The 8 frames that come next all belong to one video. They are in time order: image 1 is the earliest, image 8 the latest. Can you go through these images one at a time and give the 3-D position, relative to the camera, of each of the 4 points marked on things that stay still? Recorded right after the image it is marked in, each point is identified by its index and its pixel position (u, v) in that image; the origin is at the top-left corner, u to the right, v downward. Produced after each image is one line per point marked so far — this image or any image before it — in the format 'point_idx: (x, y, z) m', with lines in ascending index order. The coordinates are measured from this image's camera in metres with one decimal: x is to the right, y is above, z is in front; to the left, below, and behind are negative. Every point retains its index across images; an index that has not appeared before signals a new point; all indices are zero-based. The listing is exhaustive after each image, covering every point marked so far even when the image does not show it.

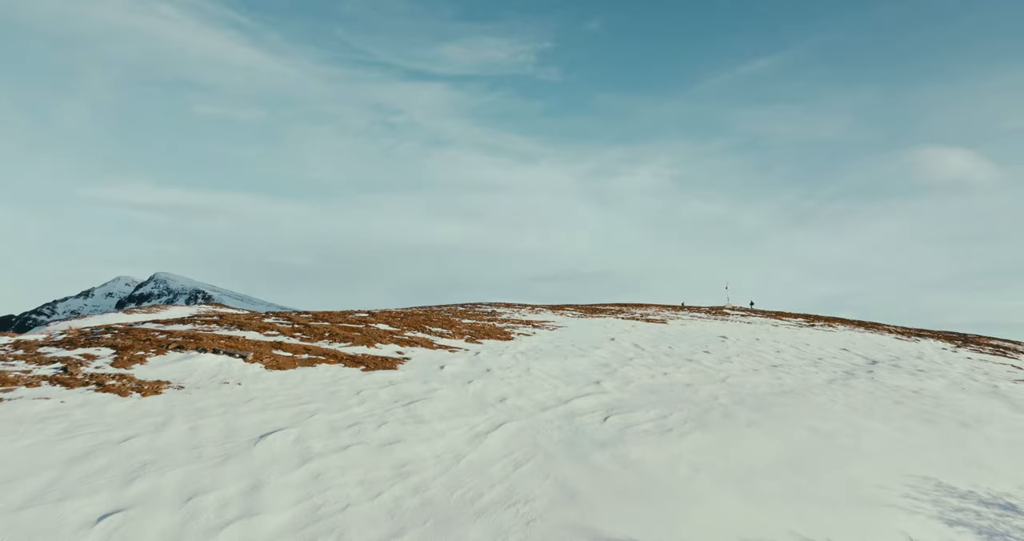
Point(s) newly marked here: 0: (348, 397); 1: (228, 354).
0: (-5.4, -4.2, +16.1) m
1: (-10.9, -3.2, +18.7) m
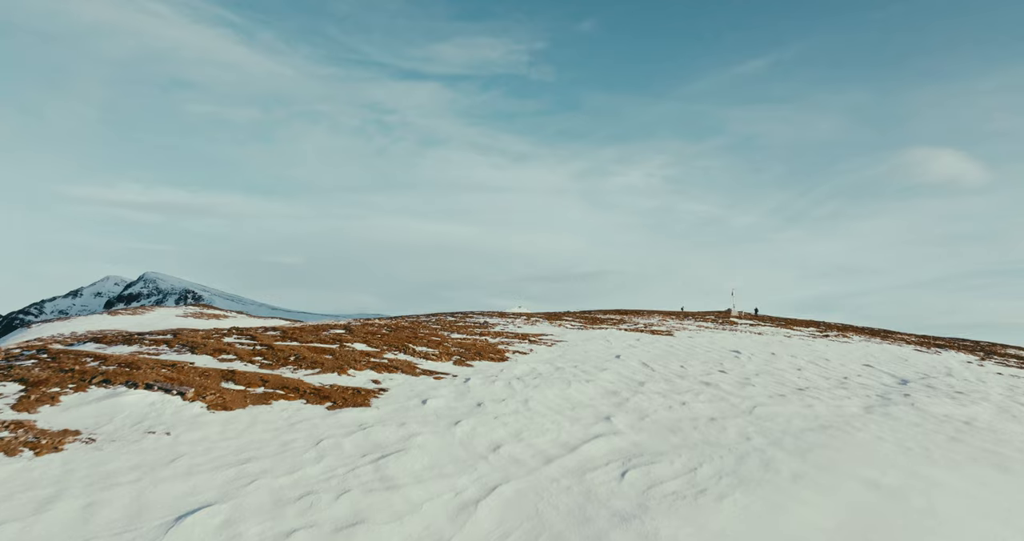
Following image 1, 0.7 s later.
0: (-5.5, -4.8, +12.9) m
1: (-11.0, -3.8, +15.5) m
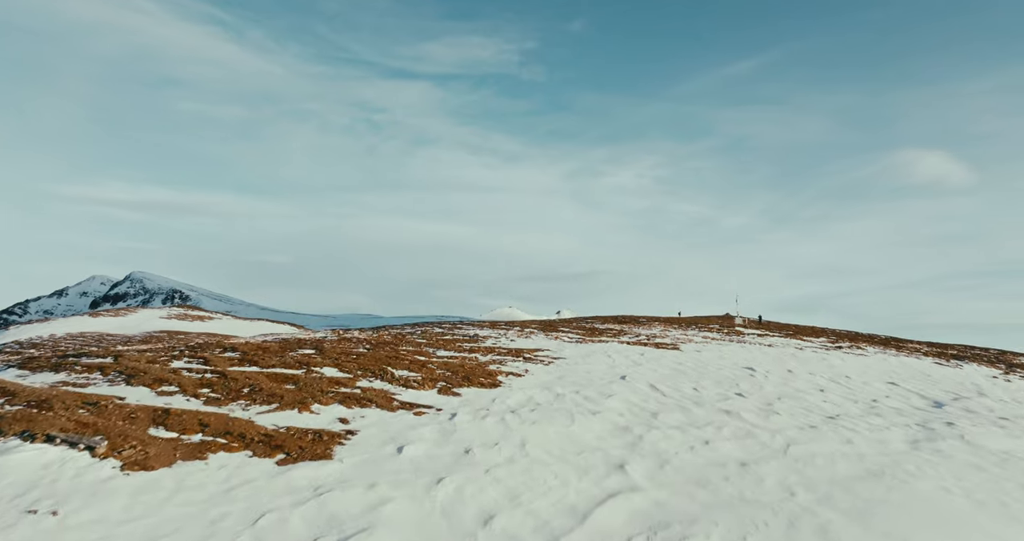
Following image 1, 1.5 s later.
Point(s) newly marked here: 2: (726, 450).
0: (-5.6, -5.3, +9.8) m
1: (-11.1, -4.3, +12.3) m
2: (+7.2, -6.0, +16.5) m
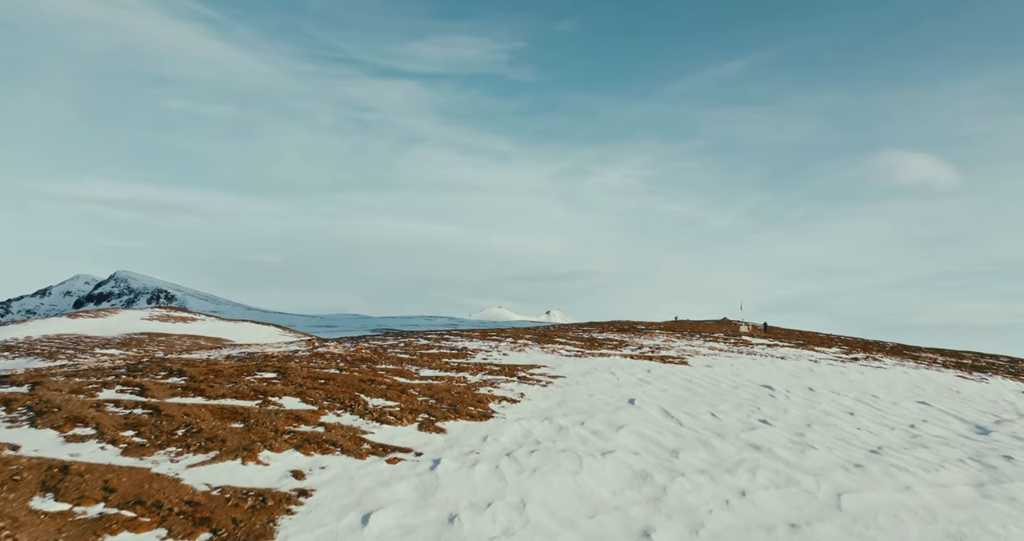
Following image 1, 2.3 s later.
0: (-5.5, -5.8, +6.7) m
1: (-11.2, -4.8, +9.0) m
2: (+7.1, -6.4, +13.6) m
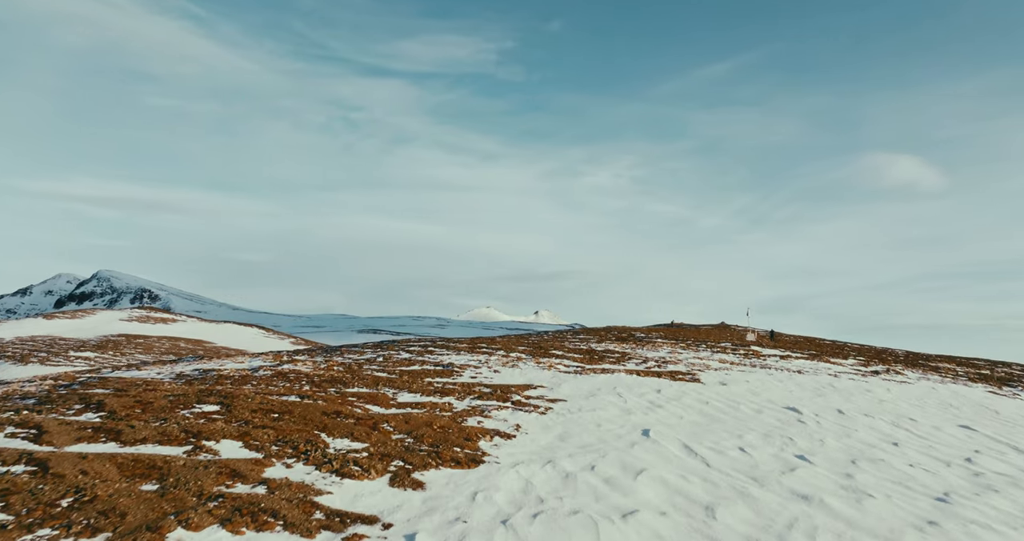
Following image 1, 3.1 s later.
0: (-5.4, -6.1, +3.2) m
1: (-11.1, -5.1, +5.4) m
2: (+7.0, -6.8, +10.4) m
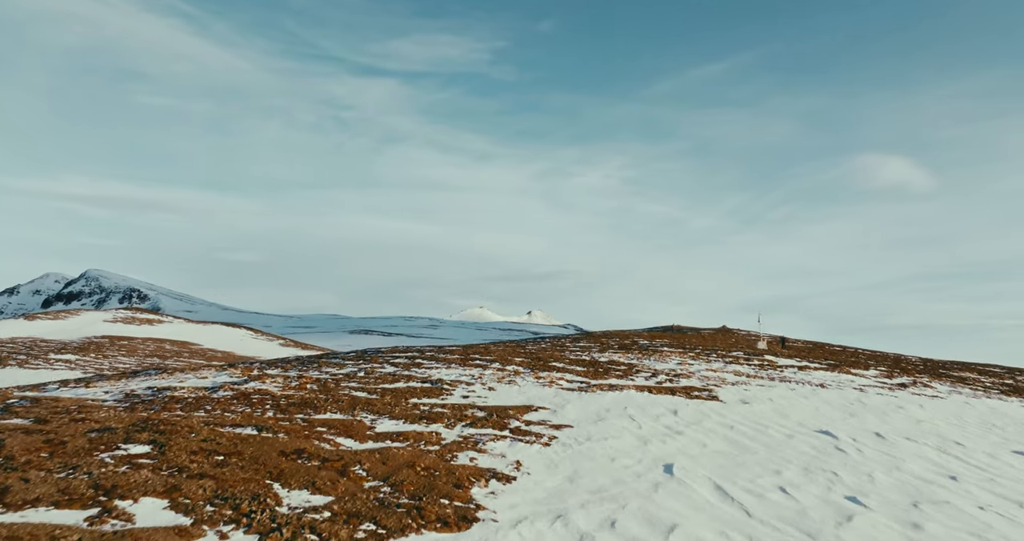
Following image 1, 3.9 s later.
0: (-5.2, -6.3, +0.1) m
1: (-10.9, -5.3, +2.3) m
2: (+7.1, -7.0, +7.5) m
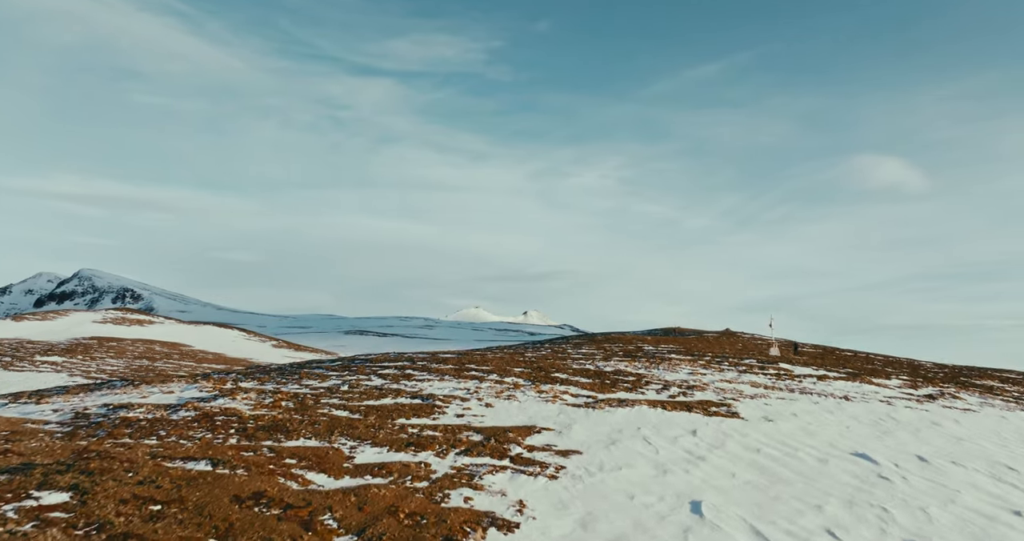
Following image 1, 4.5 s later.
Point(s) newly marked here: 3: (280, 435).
0: (-5.0, -6.5, -2.3) m
1: (-10.7, -5.5, -0.2) m
2: (+7.3, -7.2, +5.2) m
3: (-7.9, -5.5, +16.7) m
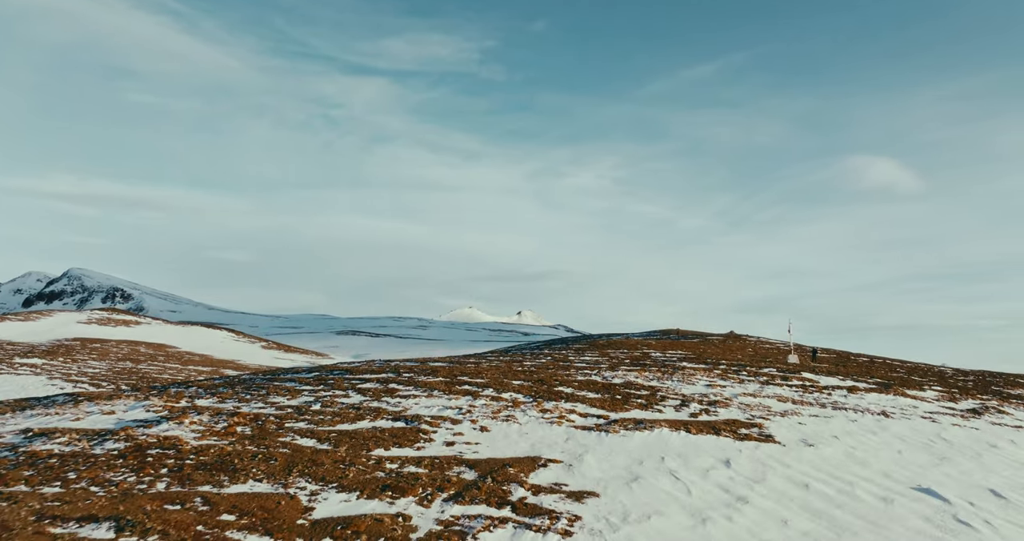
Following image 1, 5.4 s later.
0: (-4.7, -6.5, -5.5) m
1: (-10.5, -5.5, -3.5) m
2: (+7.4, -7.2, +2.1) m
3: (-7.8, -5.5, +13.4) m
